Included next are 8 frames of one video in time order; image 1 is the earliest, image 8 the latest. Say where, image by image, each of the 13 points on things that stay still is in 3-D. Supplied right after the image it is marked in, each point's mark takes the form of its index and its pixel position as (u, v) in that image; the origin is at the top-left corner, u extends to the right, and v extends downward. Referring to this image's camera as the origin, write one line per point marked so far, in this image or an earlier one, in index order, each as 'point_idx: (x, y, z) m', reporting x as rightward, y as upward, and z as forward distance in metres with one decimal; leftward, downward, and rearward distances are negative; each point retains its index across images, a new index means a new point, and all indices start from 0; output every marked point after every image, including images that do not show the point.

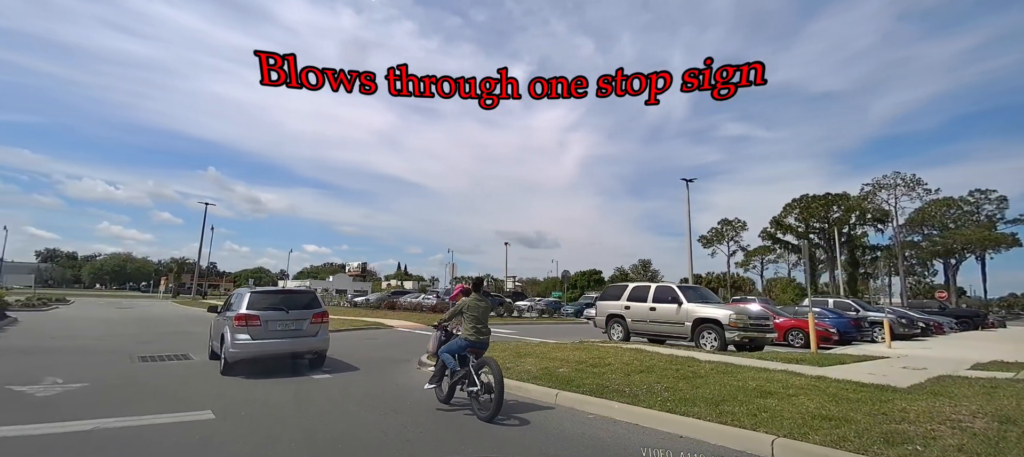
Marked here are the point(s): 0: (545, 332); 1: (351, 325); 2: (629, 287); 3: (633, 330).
0: (+1.4, -4.3, +18.9) m
1: (-7.0, -4.1, +19.6) m
2: (+3.8, -1.9, +14.8) m
3: (+3.8, -3.2, +14.1) m
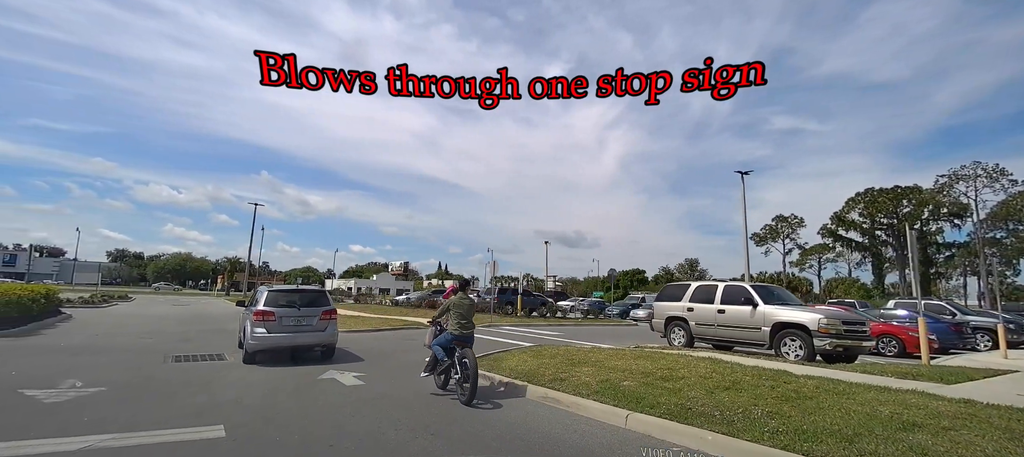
0: (+3.2, -4.1, +17.5) m
1: (-5.1, -4.0, +19.0) m
2: (+5.2, -1.7, +13.2) m
3: (+5.2, -3.0, +12.5) m
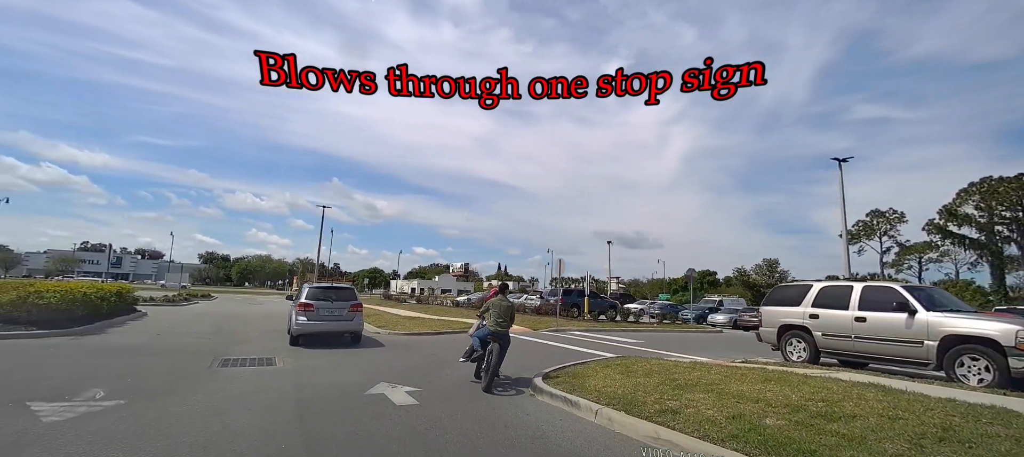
0: (+5.6, -3.9, +15.2) m
1: (-2.4, -3.8, +17.7) m
2: (+7.1, -1.4, +10.6) m
3: (+6.9, -2.7, +10.0) m
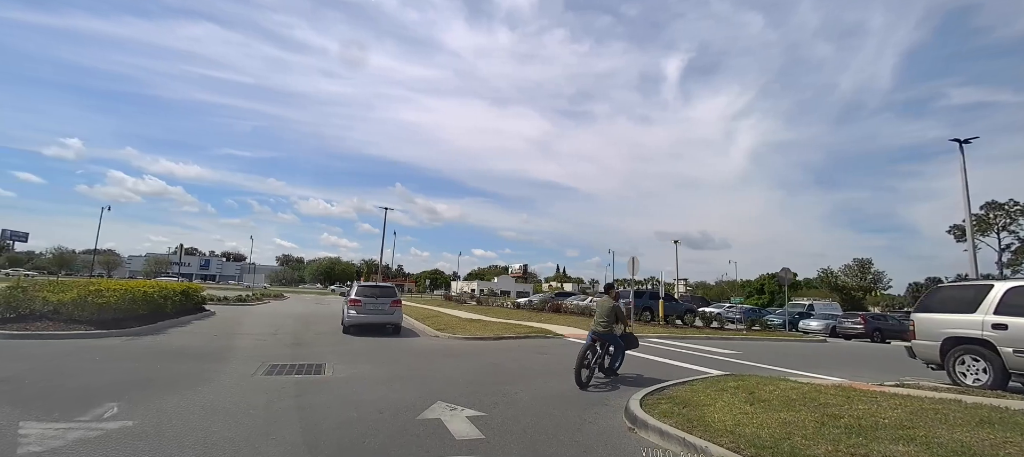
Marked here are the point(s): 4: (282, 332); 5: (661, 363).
0: (+7.7, -3.6, +12.7) m
1: (+0.1, -3.6, +16.2) m
2: (+8.5, -1.1, +8.0) m
3: (+8.3, -2.4, +7.4) m
4: (-7.8, -3.5, +15.2) m
5: (+3.4, -3.1, +10.3) m
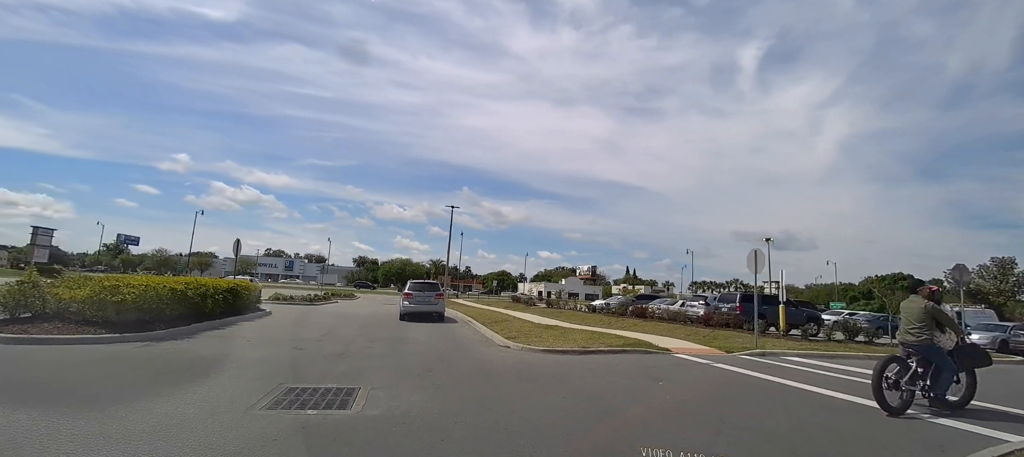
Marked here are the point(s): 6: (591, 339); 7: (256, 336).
0: (+9.7, -3.1, +8.5) m
1: (+2.6, -3.2, +13.1) m
2: (+9.8, -0.6, +3.7) m
3: (+9.5, -1.8, +3.2) m
4: (-5.3, -3.2, +13.2) m
5: (+5.1, -2.6, +6.8) m
6: (+2.3, -3.2, +13.2) m
7: (-7.1, -3.0, +12.7) m
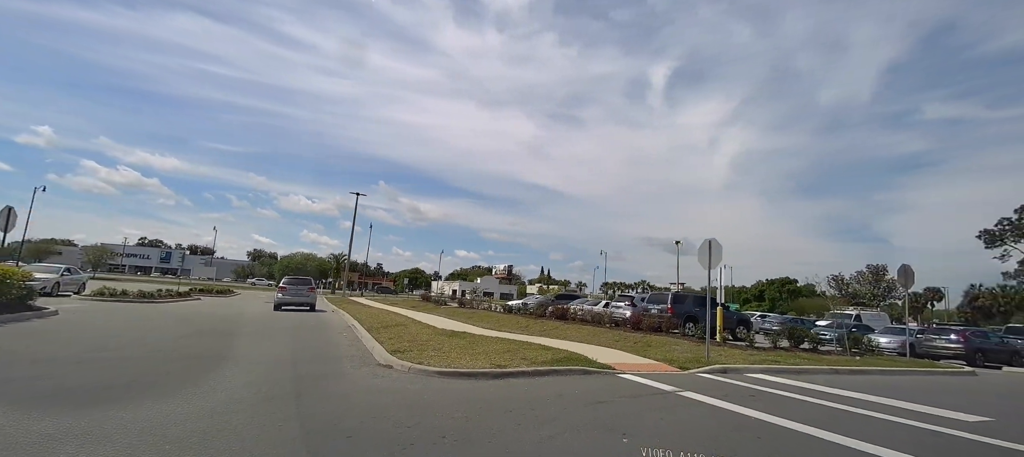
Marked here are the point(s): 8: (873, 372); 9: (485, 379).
0: (+8.0, -2.8, +6.5) m
1: (+0.2, -2.7, +9.8) m
2: (+9.1, -0.4, +1.9) m
3: (+8.8, -1.6, +1.3) m
4: (-7.6, -2.4, +8.5) m
5: (+3.8, -2.2, +4.0) m
6: (-0.1, -2.7, +9.8) m
7: (-9.2, -2.1, +7.7) m
8: (+8.6, -3.6, +11.5) m
9: (-0.5, -2.6, +8.0) m
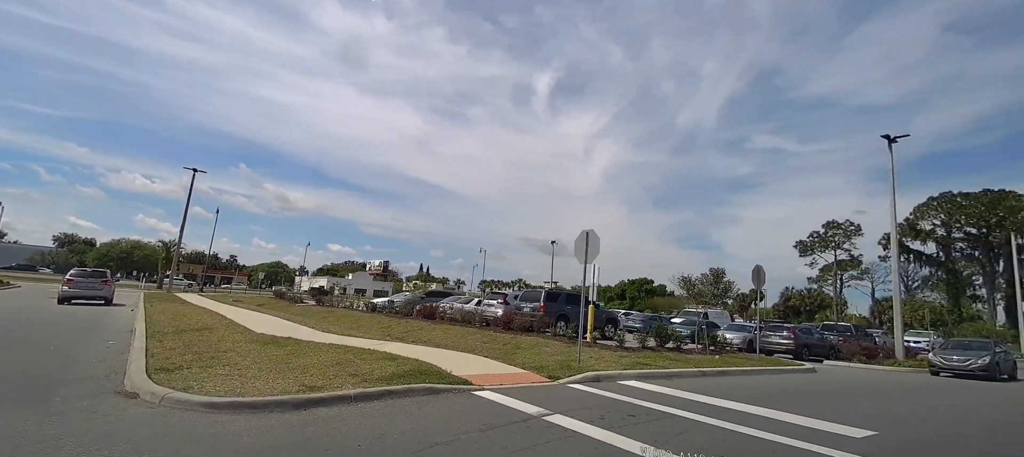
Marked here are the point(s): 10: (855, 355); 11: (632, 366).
0: (+5.7, -2.8, +6.3) m
1: (-2.6, -2.3, +7.5) m
2: (+8.1, -0.4, +2.1) m
3: (+8.0, -1.7, +1.5) m
4: (-9.8, -1.6, +4.2) m
5: (+2.4, -2.0, +2.8) m
6: (-2.9, -2.3, +7.4) m
7: (-11.1, -1.3, +3.0) m
8: (+5.1, -3.5, +11.3) m
9: (-2.8, -2.2, +5.6) m
10: (+13.3, -4.9, +17.4) m
11: (+2.7, -3.2, +10.7) m
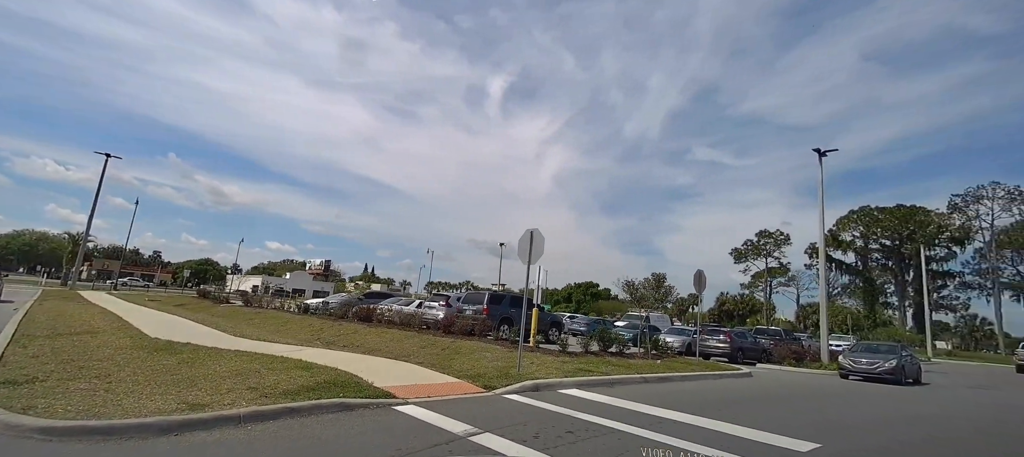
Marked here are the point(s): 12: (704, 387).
0: (+4.8, -2.9, +6.3) m
1: (-3.6, -2.2, +6.5) m
2: (+7.6, -0.5, +2.3) m
3: (+7.5, -1.8, +1.7) m
4: (-10.4, -1.3, +2.5) m
5: (+1.8, -2.0, +2.4) m
6: (-3.9, -2.1, +6.4) m
7: (-11.6, -0.9, +1.1) m
8: (+3.5, -3.6, +11.1) m
9: (-3.6, -2.0, +4.5) m
10: (+11.0, -5.2, +18.1) m
11: (+1.3, -3.2, +10.3) m
12: (+4.2, -3.4, +9.8) m
